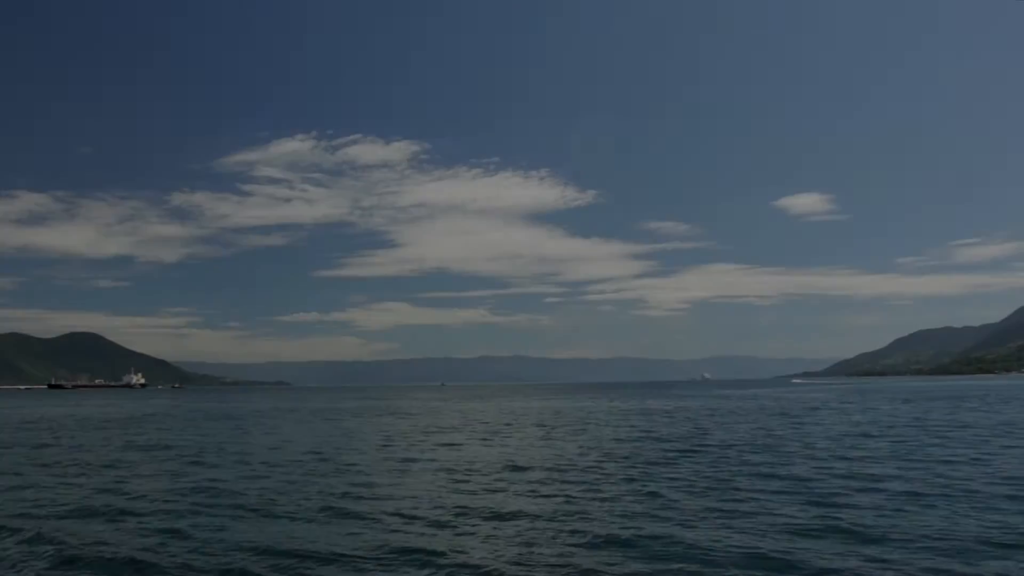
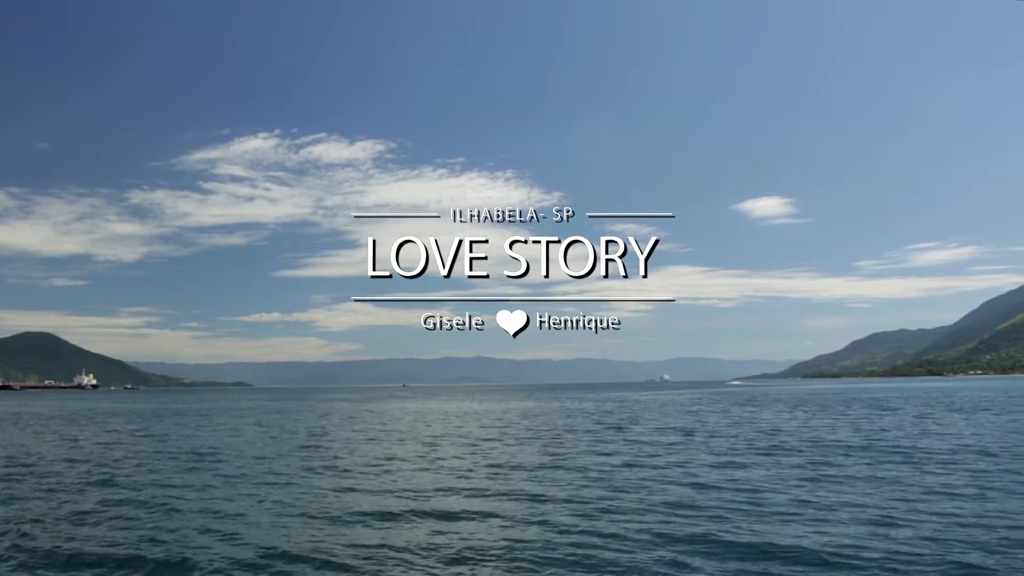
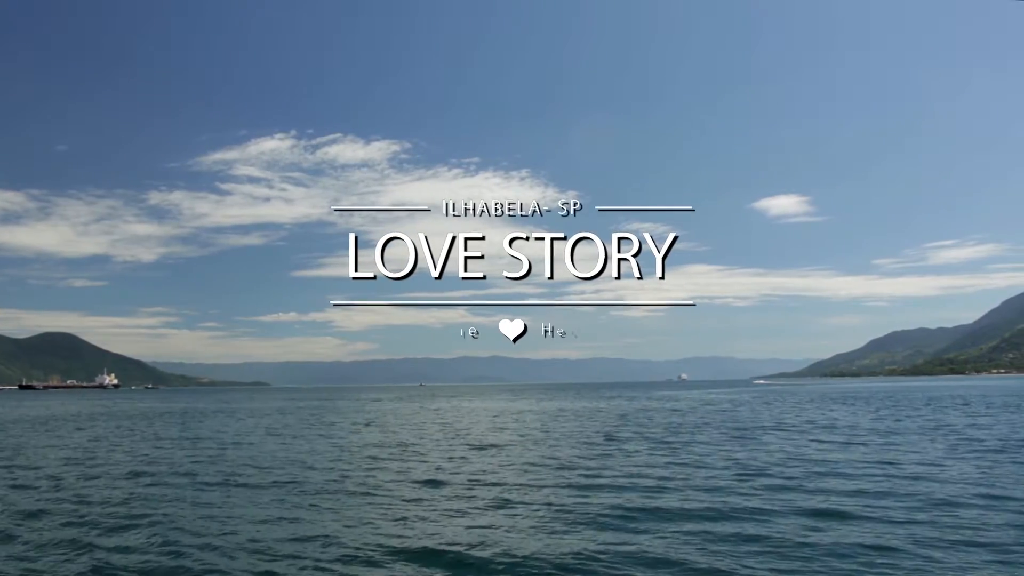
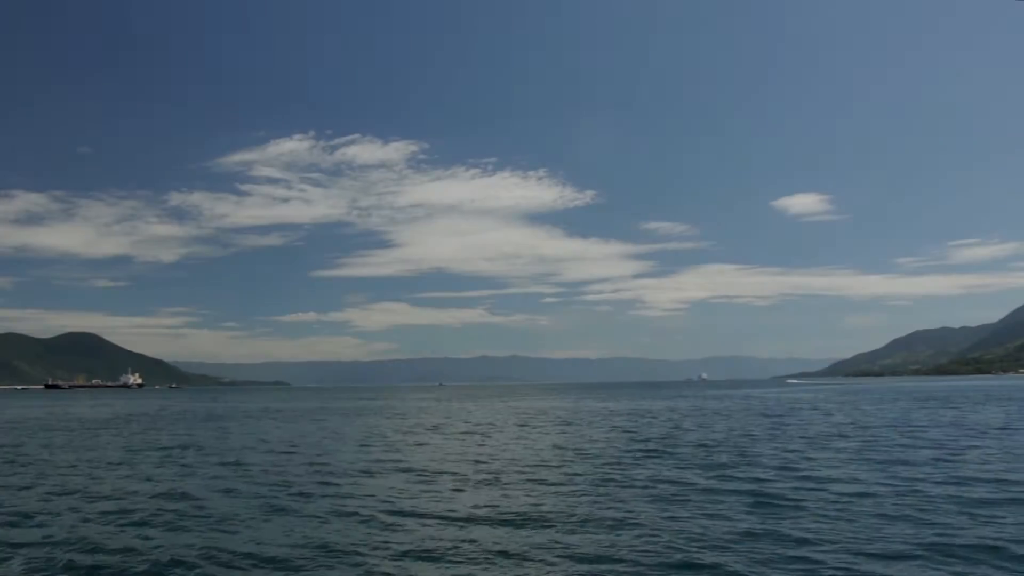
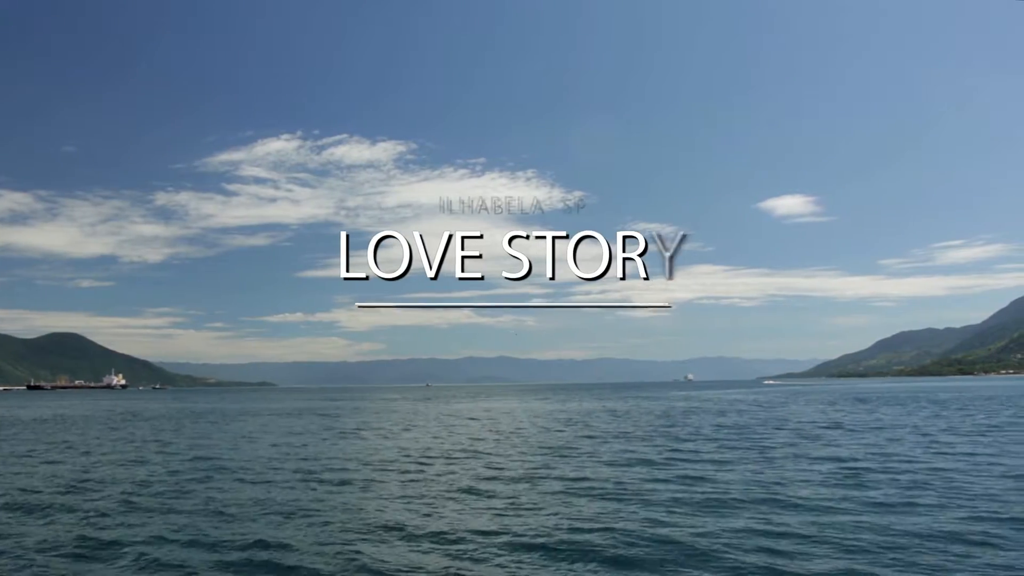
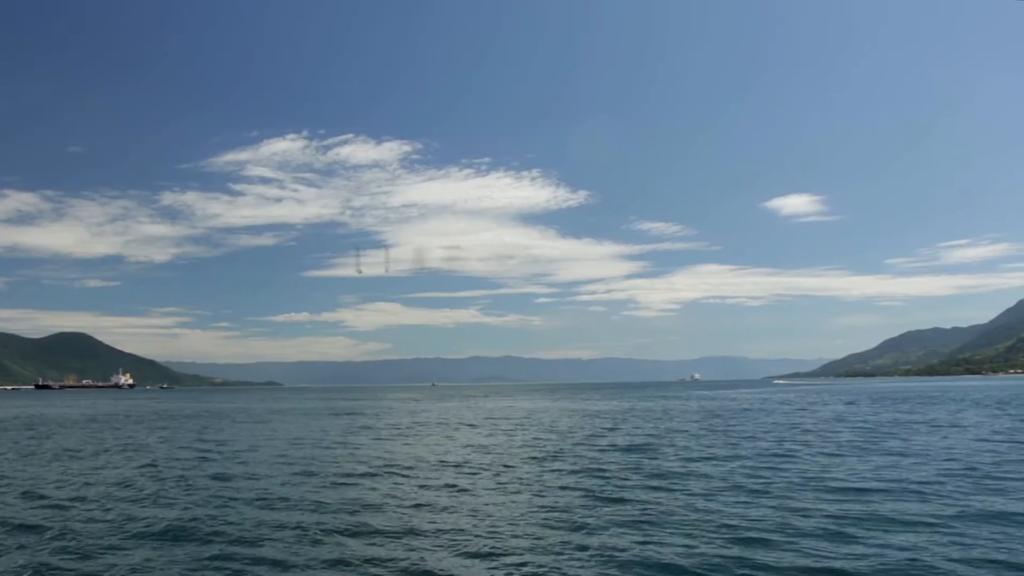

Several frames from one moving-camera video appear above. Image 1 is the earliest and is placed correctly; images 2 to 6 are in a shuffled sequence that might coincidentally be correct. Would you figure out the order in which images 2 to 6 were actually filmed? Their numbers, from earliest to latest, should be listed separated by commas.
4, 6, 5, 3, 2
